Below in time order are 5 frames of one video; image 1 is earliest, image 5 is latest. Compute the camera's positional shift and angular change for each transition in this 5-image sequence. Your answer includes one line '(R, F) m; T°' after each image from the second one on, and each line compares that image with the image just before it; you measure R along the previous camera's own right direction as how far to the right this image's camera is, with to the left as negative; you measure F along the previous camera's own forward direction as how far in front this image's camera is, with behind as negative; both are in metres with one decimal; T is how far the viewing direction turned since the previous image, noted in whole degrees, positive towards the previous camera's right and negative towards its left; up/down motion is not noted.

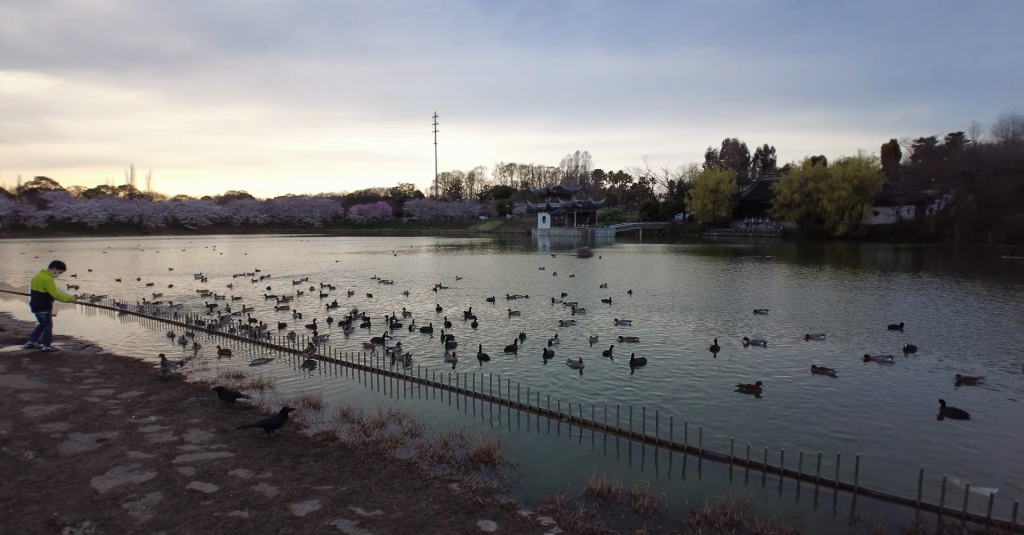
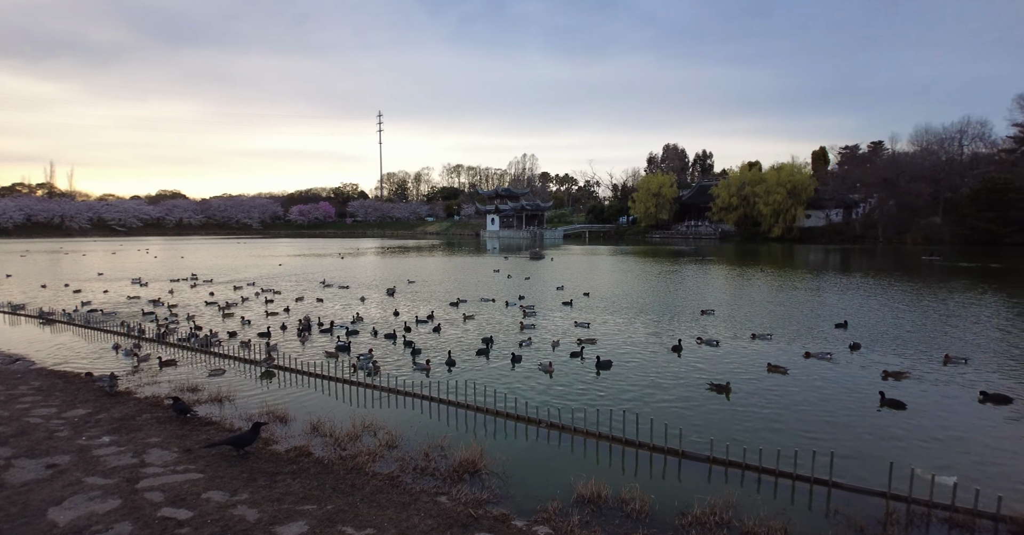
(-0.5, +0.2) m; +5°
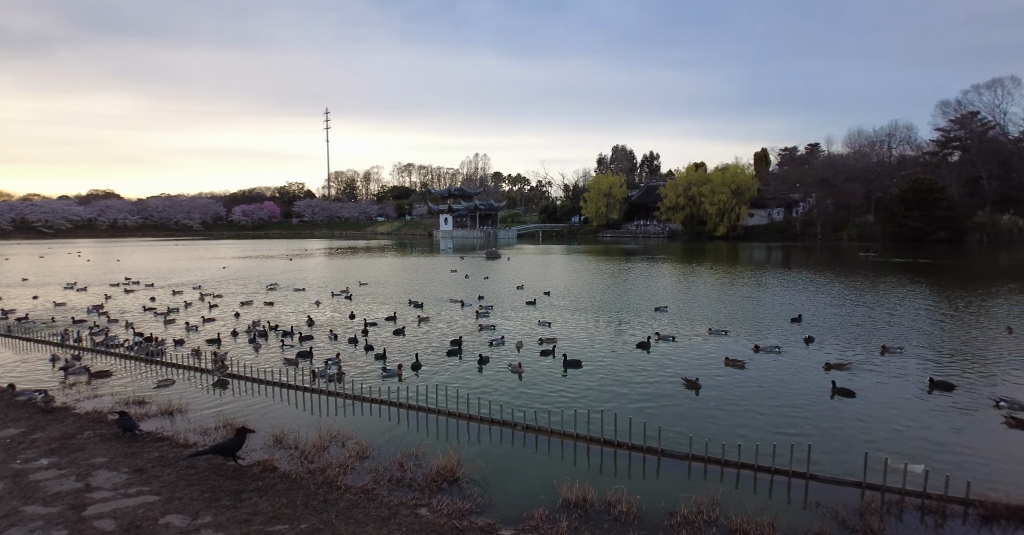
(-0.3, +0.3) m; +5°
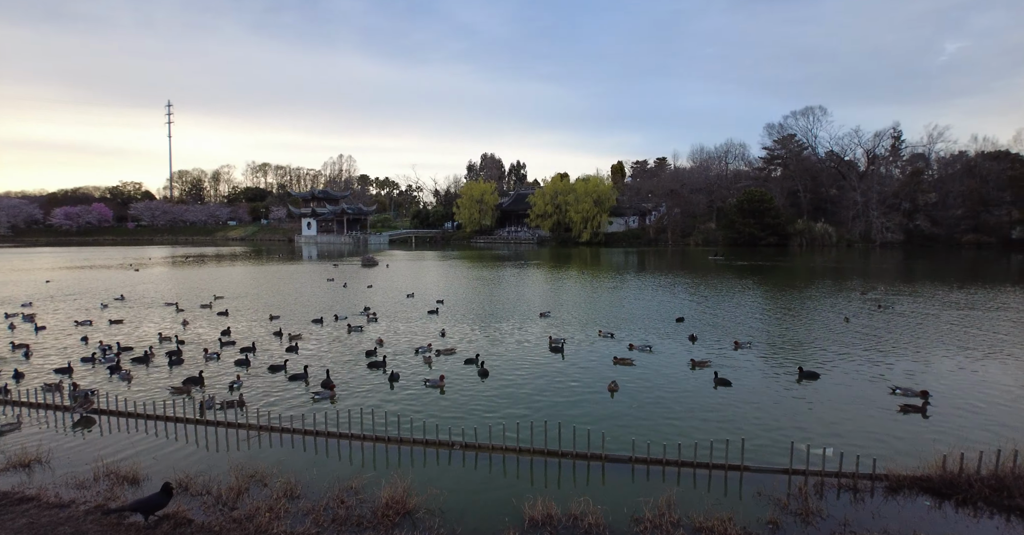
(-1.1, +0.5) m; +13°
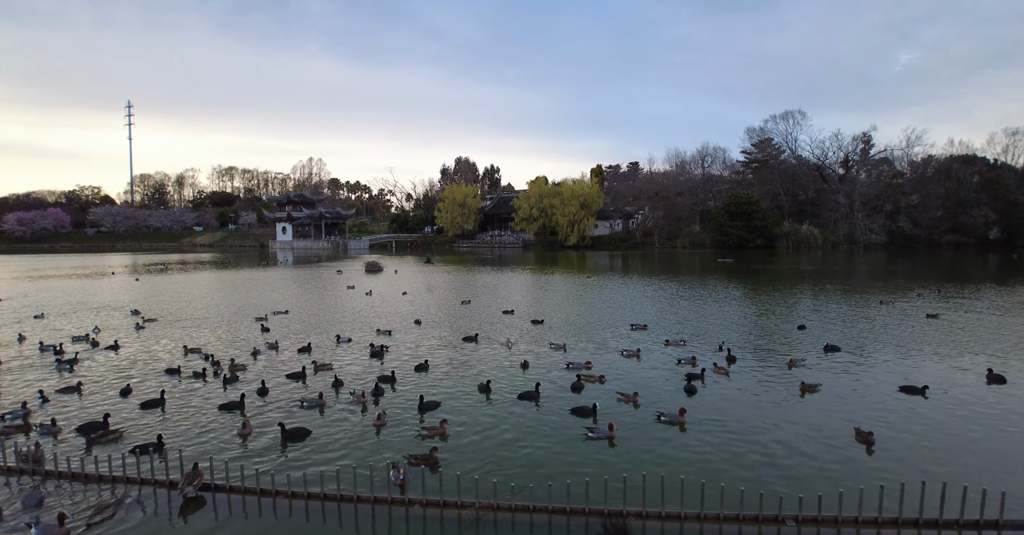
(-4.4, +3.3) m; +3°
